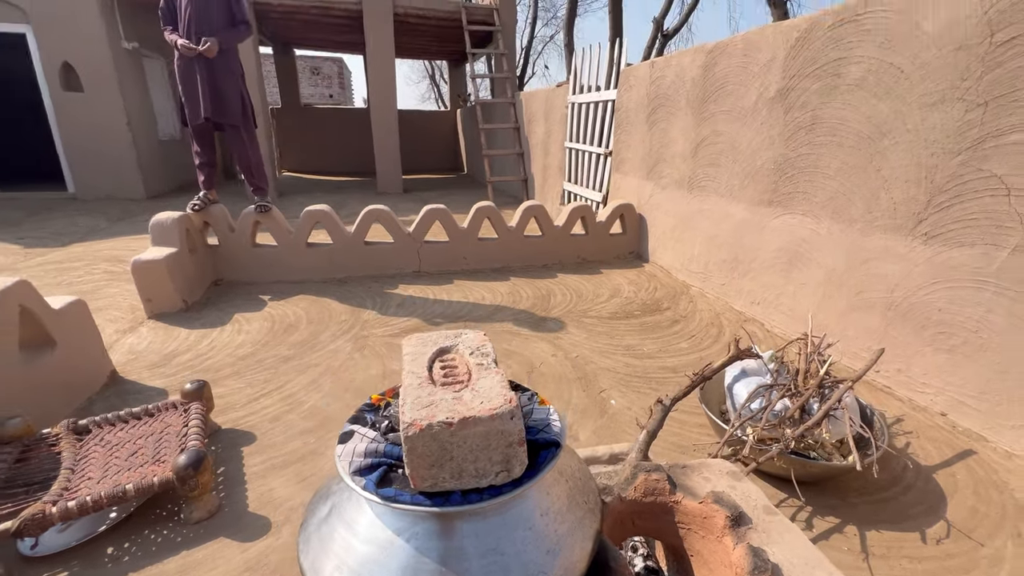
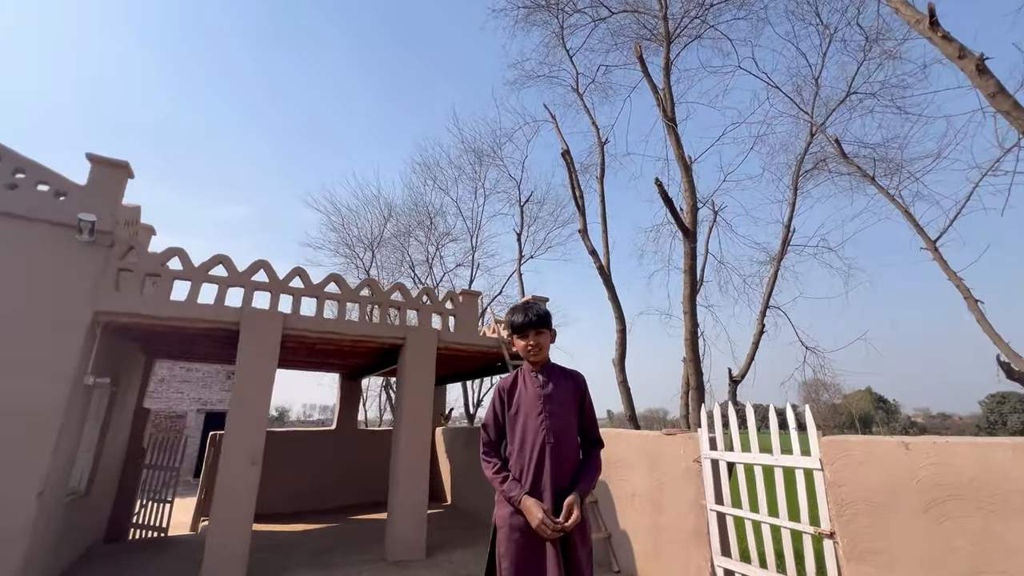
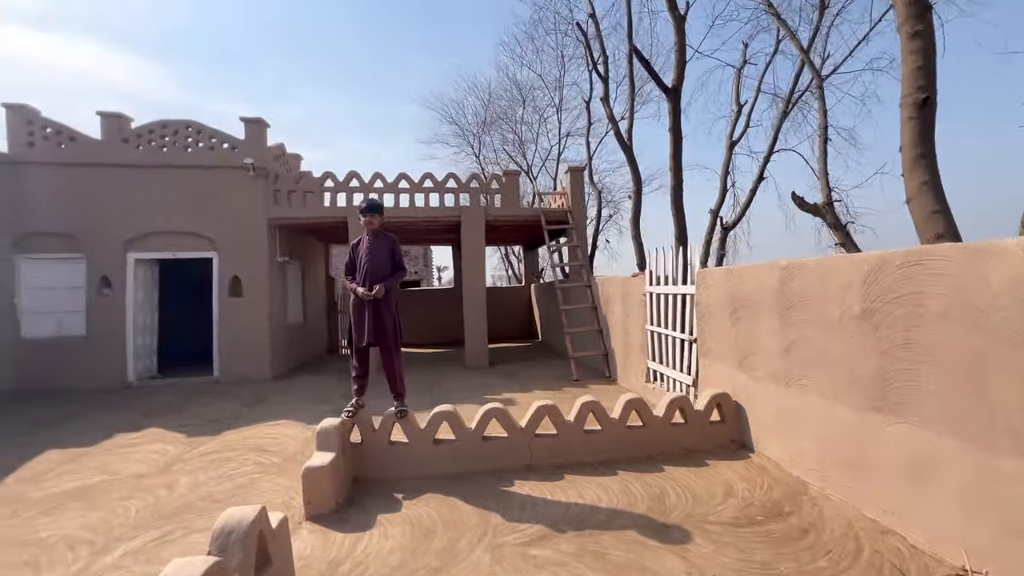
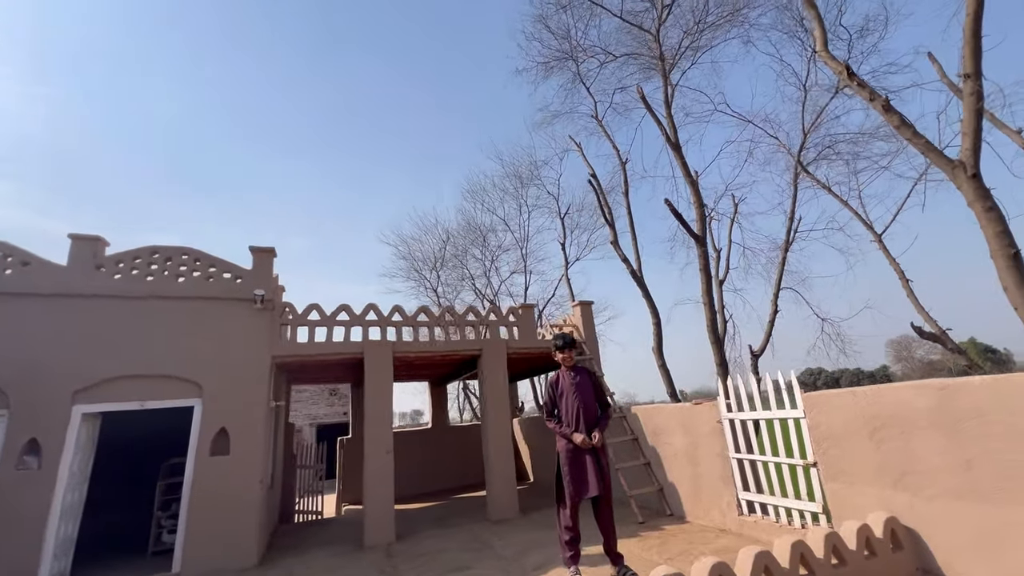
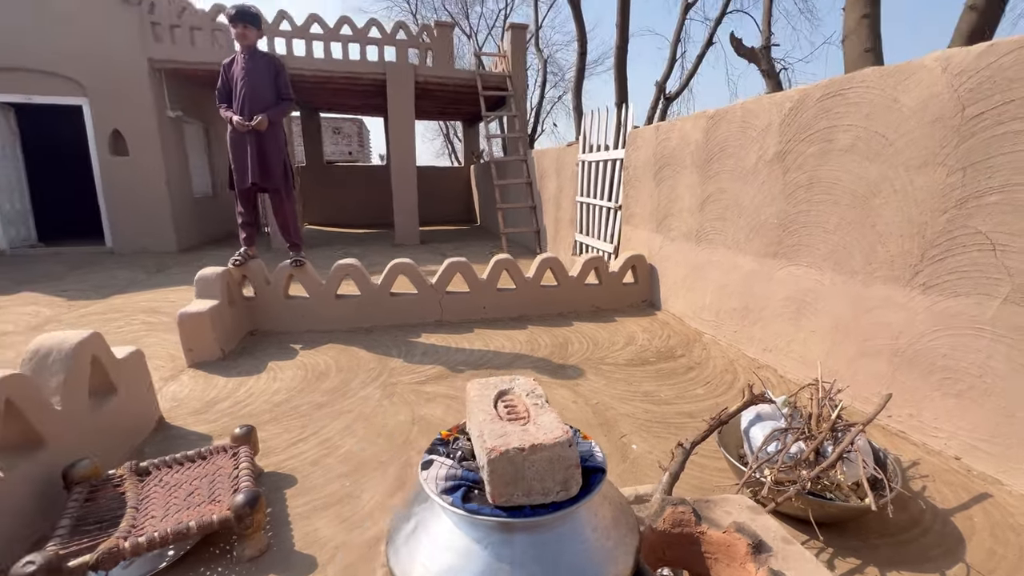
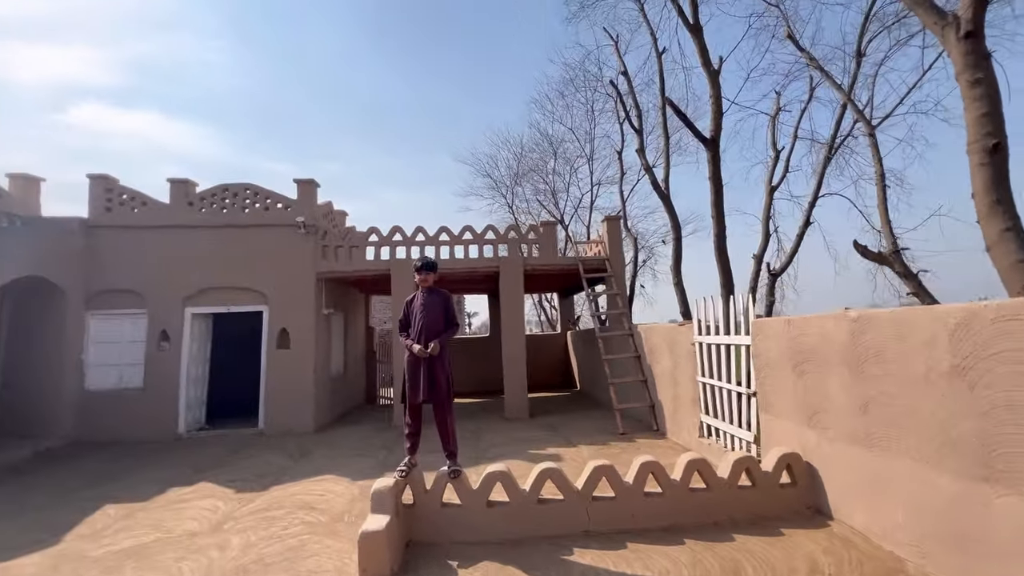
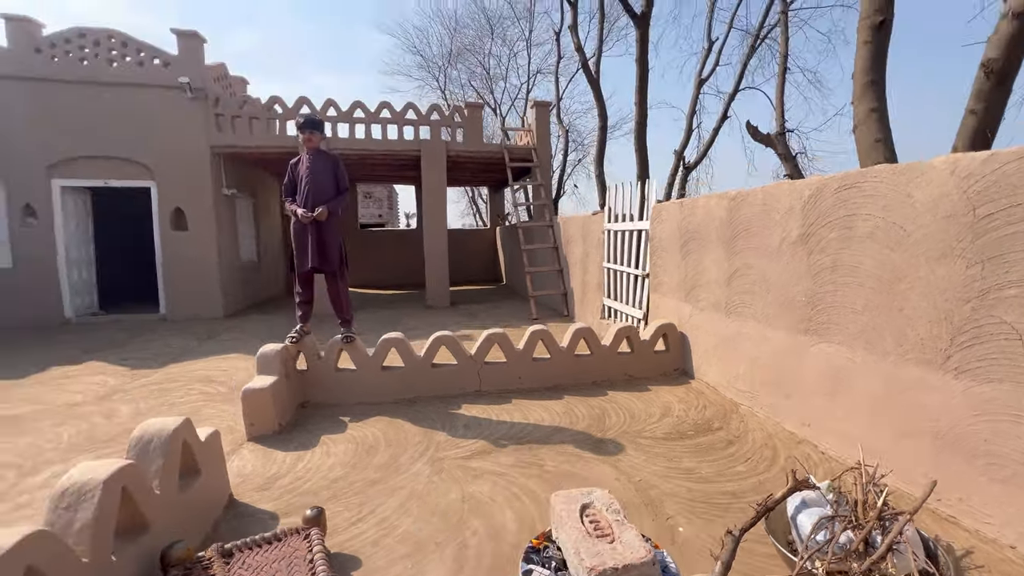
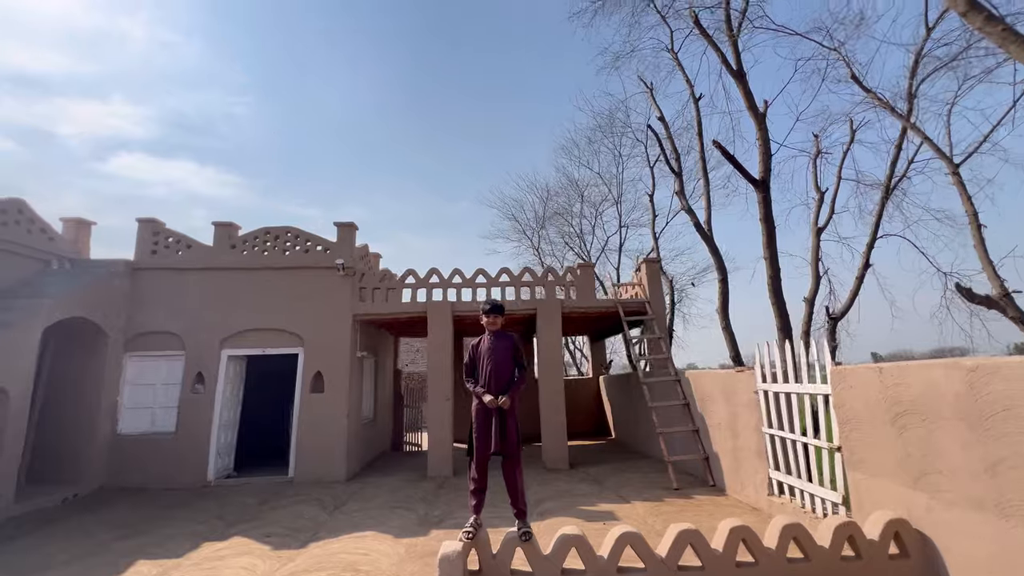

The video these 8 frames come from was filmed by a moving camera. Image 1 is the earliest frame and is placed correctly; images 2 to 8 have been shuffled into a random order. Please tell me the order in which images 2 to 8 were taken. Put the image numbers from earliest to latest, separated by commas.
5, 7, 3, 6, 8, 4, 2
